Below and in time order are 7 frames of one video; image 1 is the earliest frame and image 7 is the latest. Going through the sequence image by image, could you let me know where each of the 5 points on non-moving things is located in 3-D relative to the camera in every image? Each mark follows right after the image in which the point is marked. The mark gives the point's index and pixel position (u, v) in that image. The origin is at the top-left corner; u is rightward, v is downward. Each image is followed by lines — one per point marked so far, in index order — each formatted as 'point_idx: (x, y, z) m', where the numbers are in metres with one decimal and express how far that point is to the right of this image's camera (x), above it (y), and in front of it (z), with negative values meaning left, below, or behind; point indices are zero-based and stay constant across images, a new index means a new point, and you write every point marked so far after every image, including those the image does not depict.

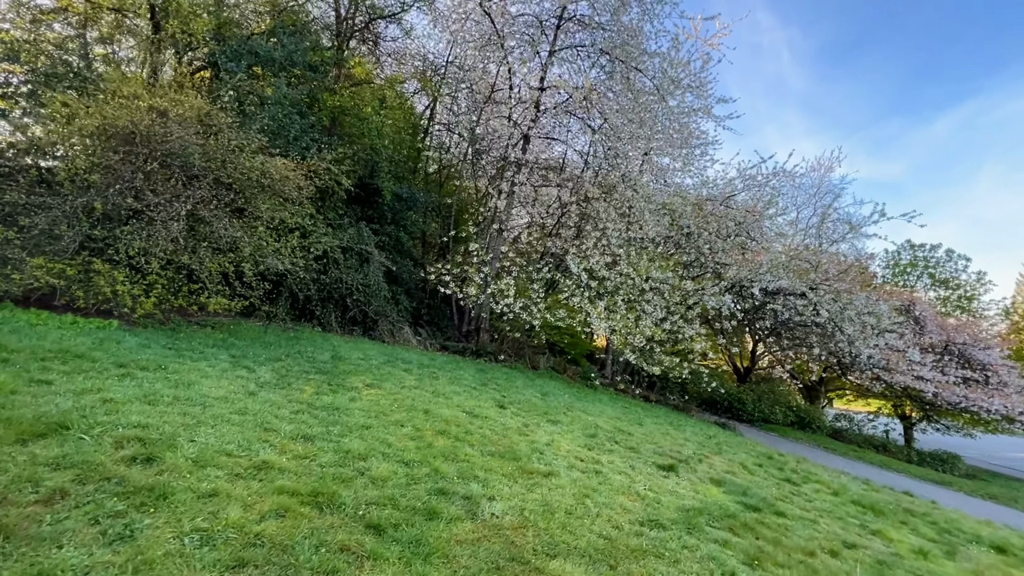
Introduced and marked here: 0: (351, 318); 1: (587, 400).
0: (-4.2, -0.8, +12.3) m
1: (+1.6, -2.5, +10.6) m
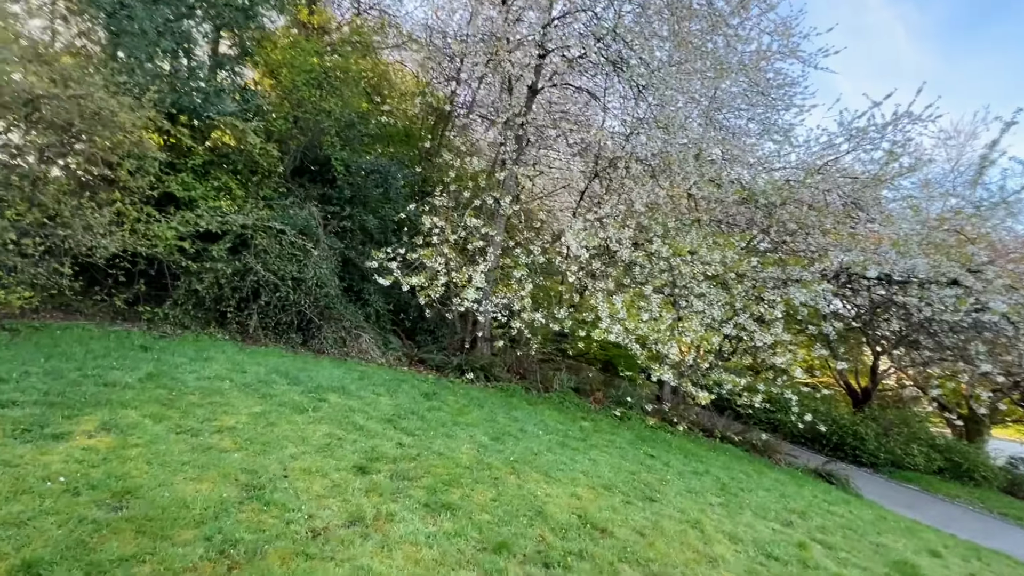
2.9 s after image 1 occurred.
0: (-4.5, -0.7, +9.5) m
1: (+0.9, -2.3, +6.7) m
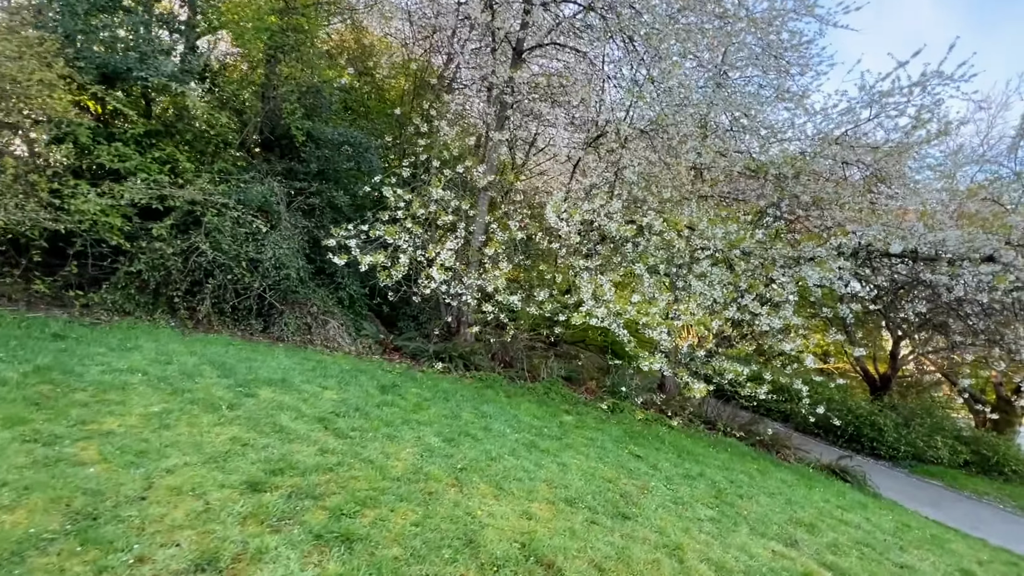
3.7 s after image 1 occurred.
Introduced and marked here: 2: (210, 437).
0: (-4.9, -0.4, +8.7) m
1: (+0.5, -2.0, +5.9) m
2: (-2.6, -1.3, +4.1) m
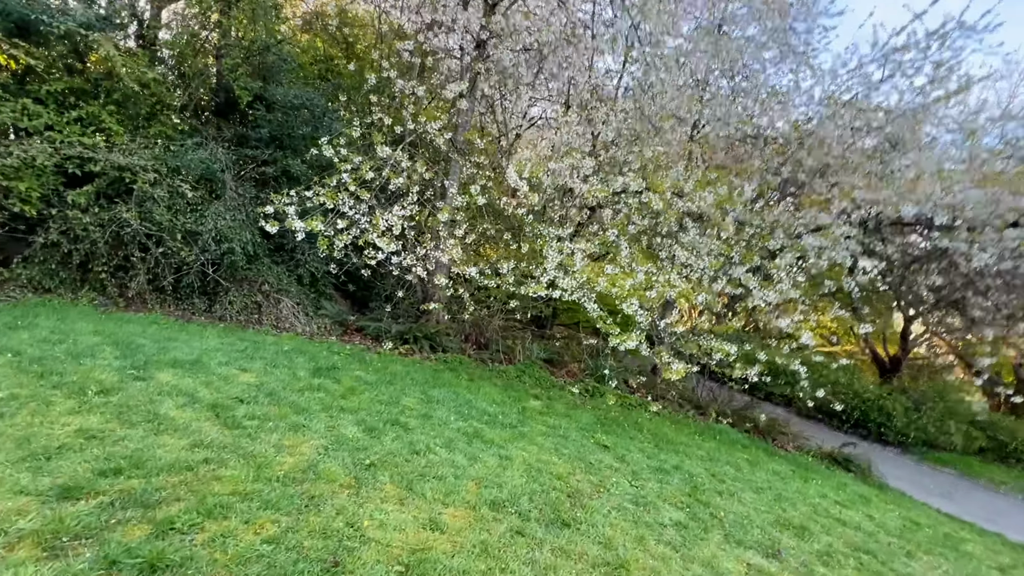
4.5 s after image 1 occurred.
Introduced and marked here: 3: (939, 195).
0: (-5.5, +0.1, +7.9) m
1: (-0.1, -1.6, +5.1) m
2: (-3.3, -1.0, +3.4) m
3: (+7.6, +1.6, +8.3) m
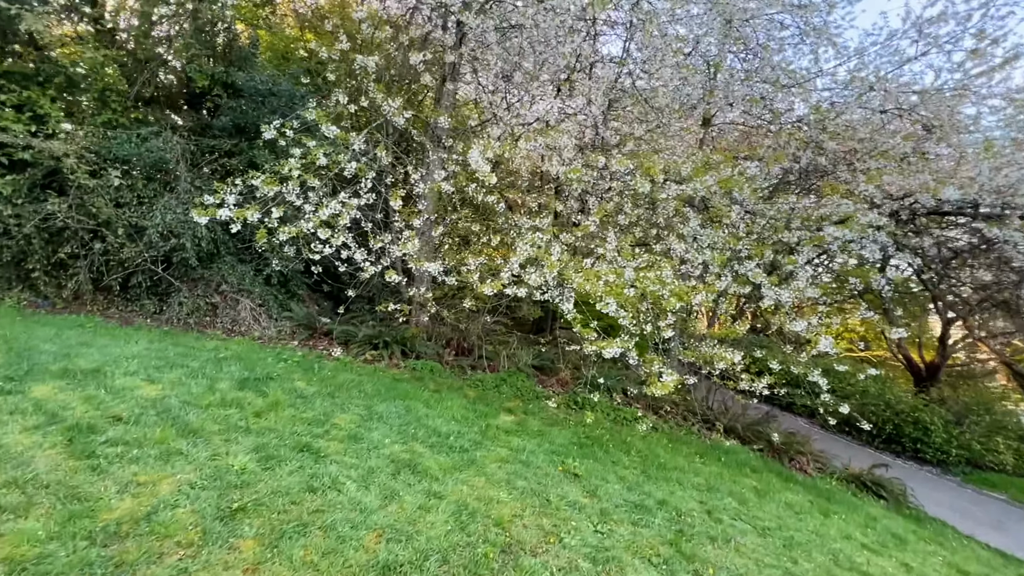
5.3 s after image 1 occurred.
0: (-5.9, +0.1, +7.3) m
1: (-0.6, -1.6, +4.2) m
2: (-3.8, -1.0, +2.6) m
3: (+7.2, +1.7, +7.1) m
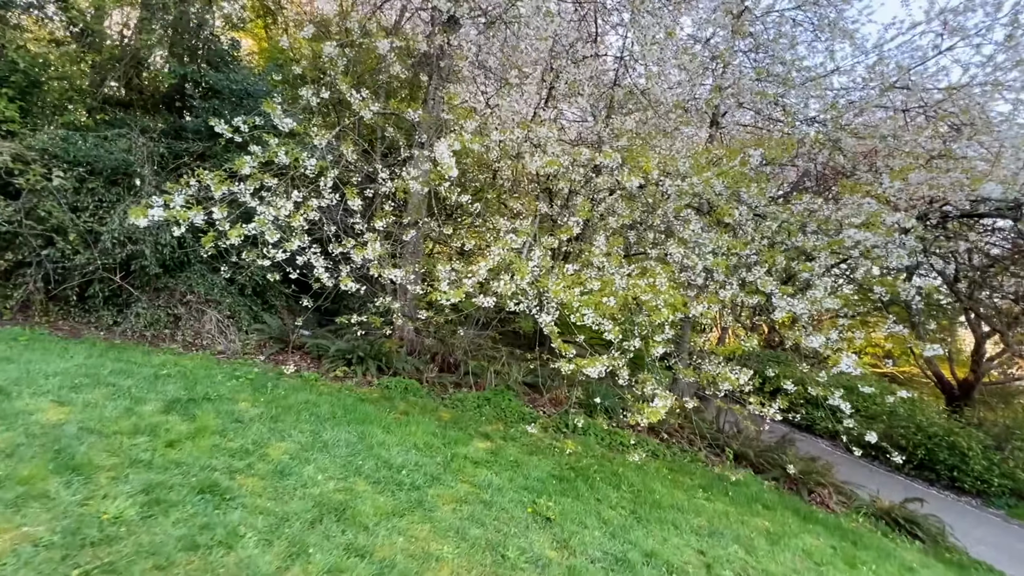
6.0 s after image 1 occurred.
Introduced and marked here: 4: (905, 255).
0: (-6.1, -0.1, +6.8) m
1: (-1.0, -1.6, +3.5) m
2: (-4.2, -1.0, +2.0) m
3: (+6.9, +1.5, +6.2) m
4: (+5.4, +0.5, +6.4) m
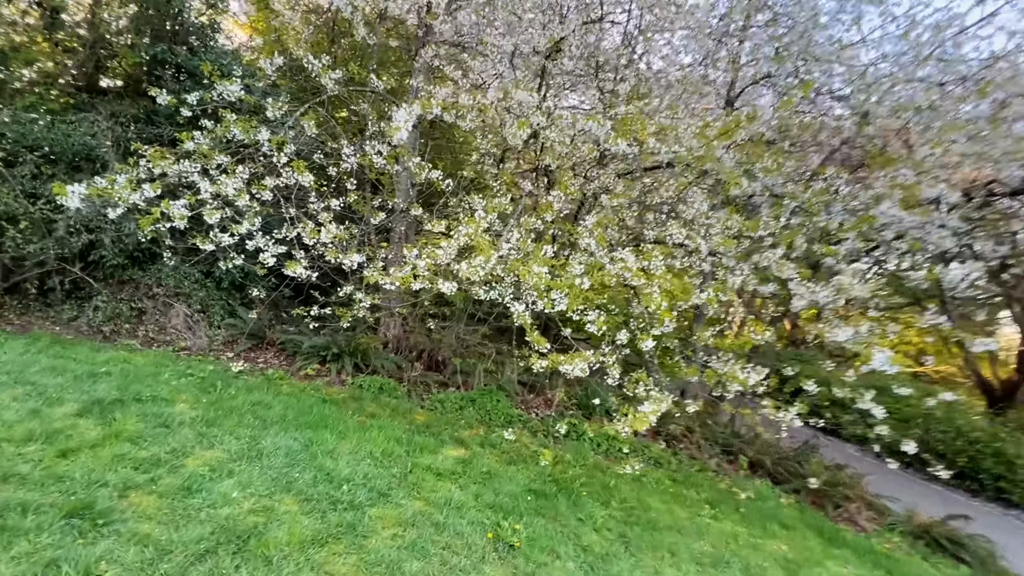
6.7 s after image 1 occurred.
0: (-6.3, 0.0, +6.4) m
1: (-1.3, -1.5, +2.9) m
2: (-4.6, -0.9, +1.6) m
3: (+6.7, +1.7, +5.3) m
4: (+5.2, +0.6, +5.6) m
